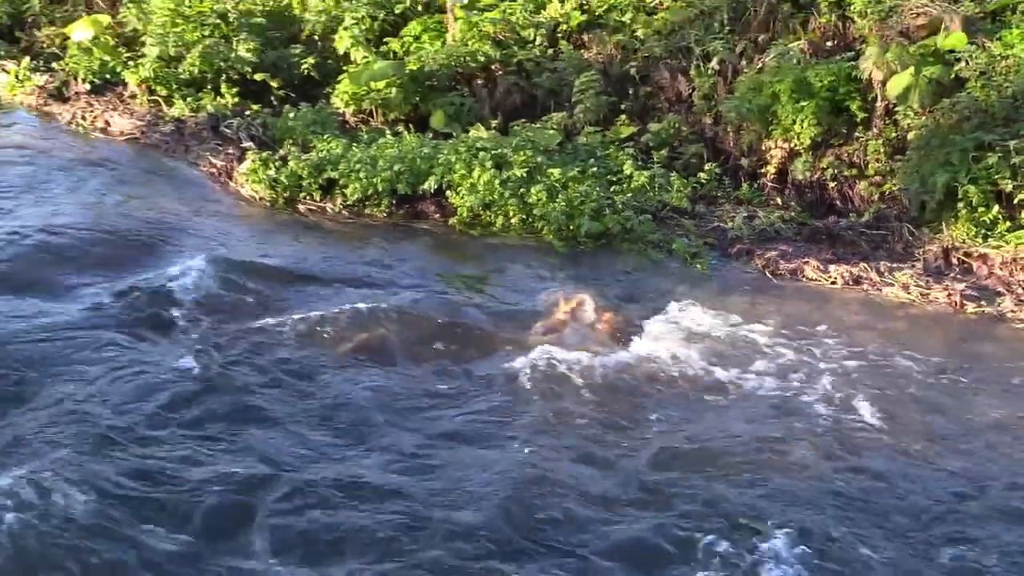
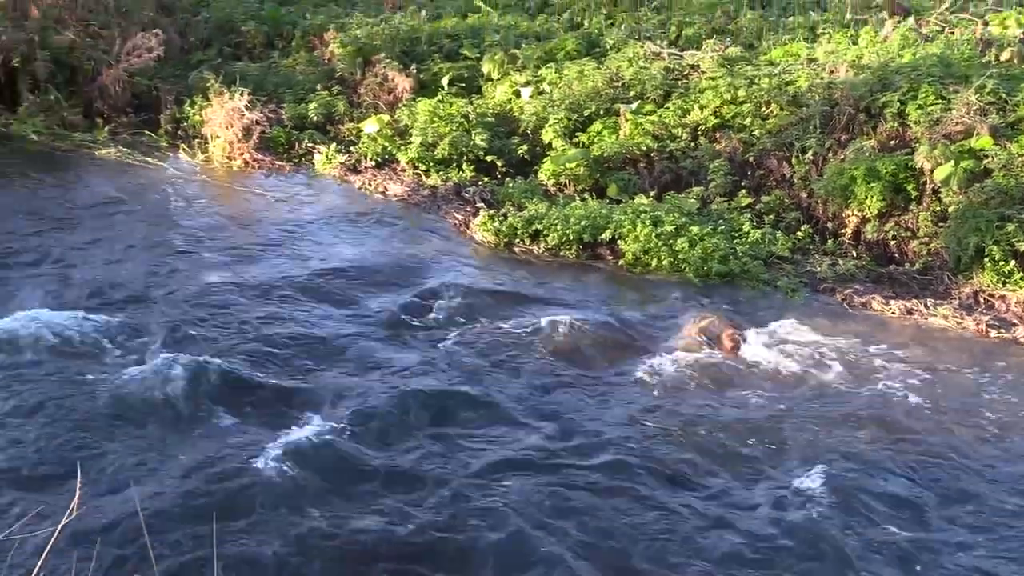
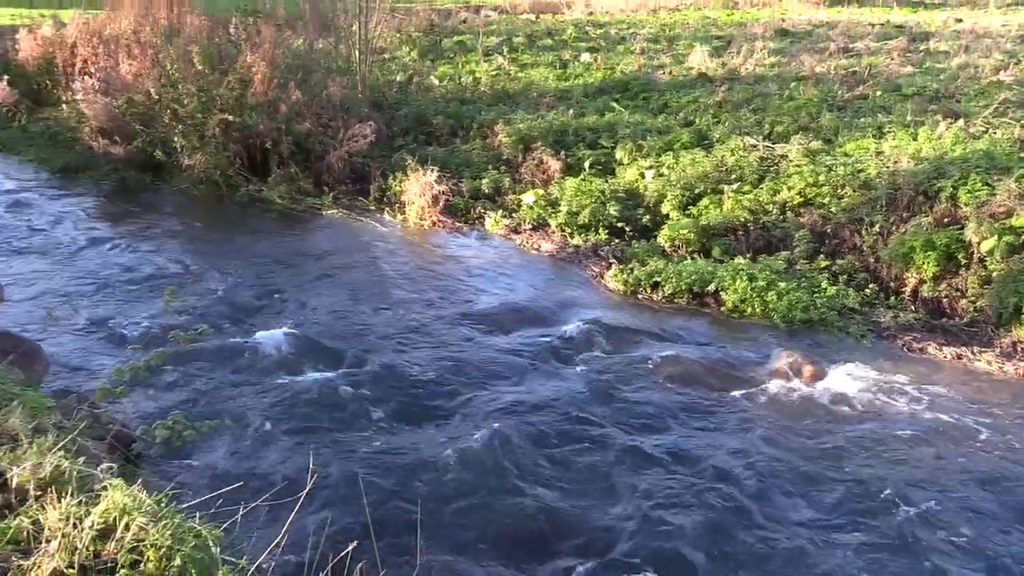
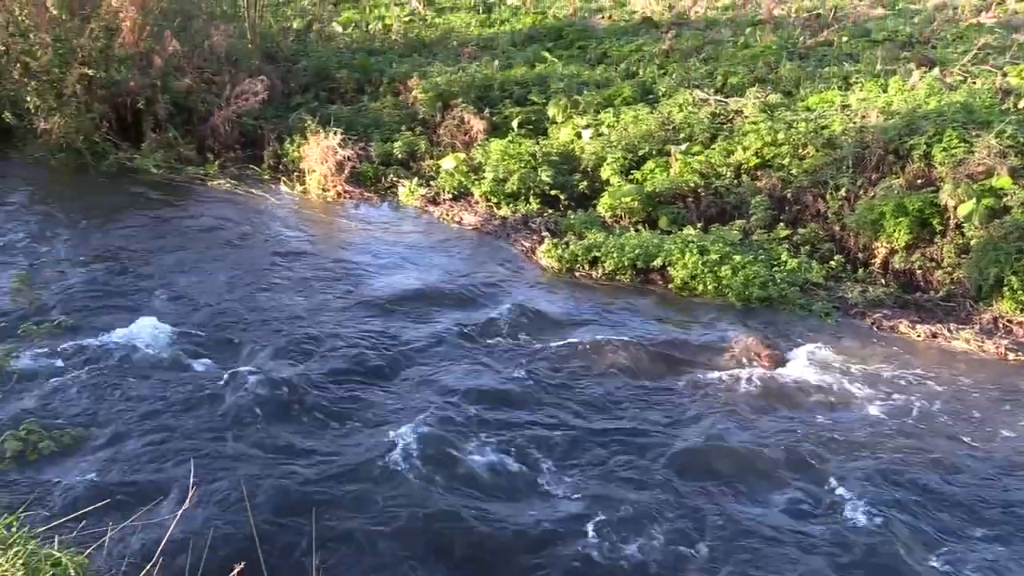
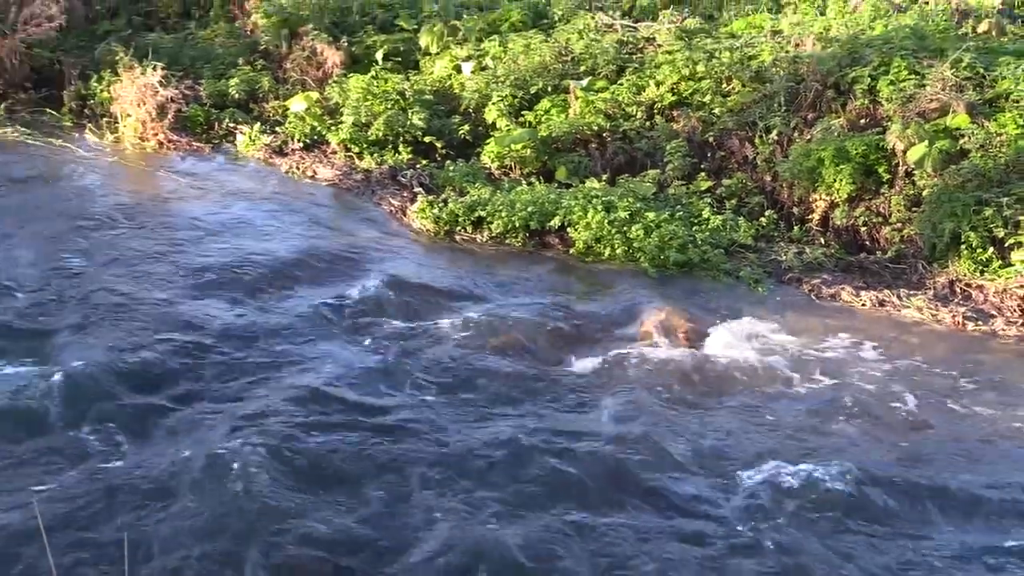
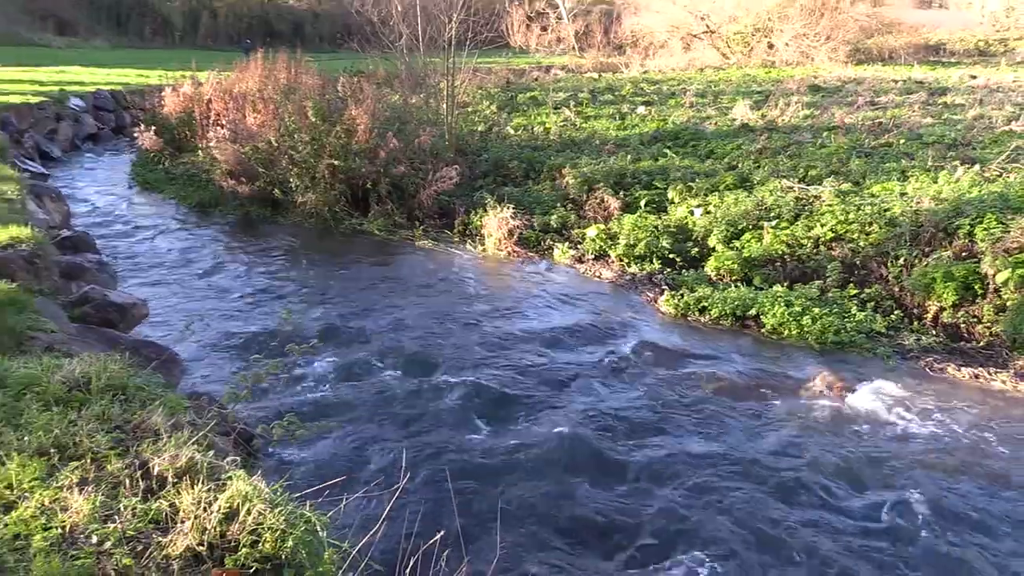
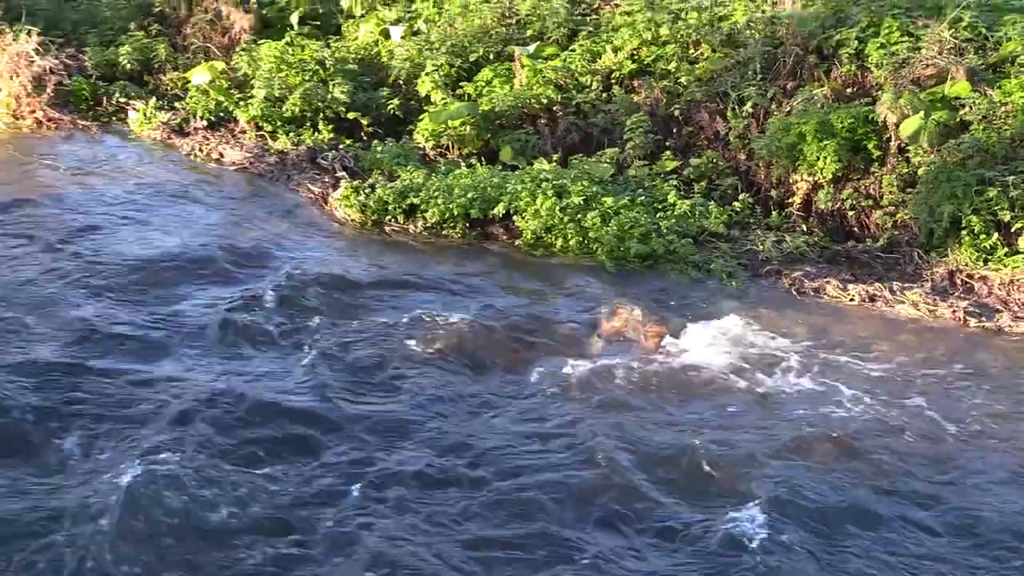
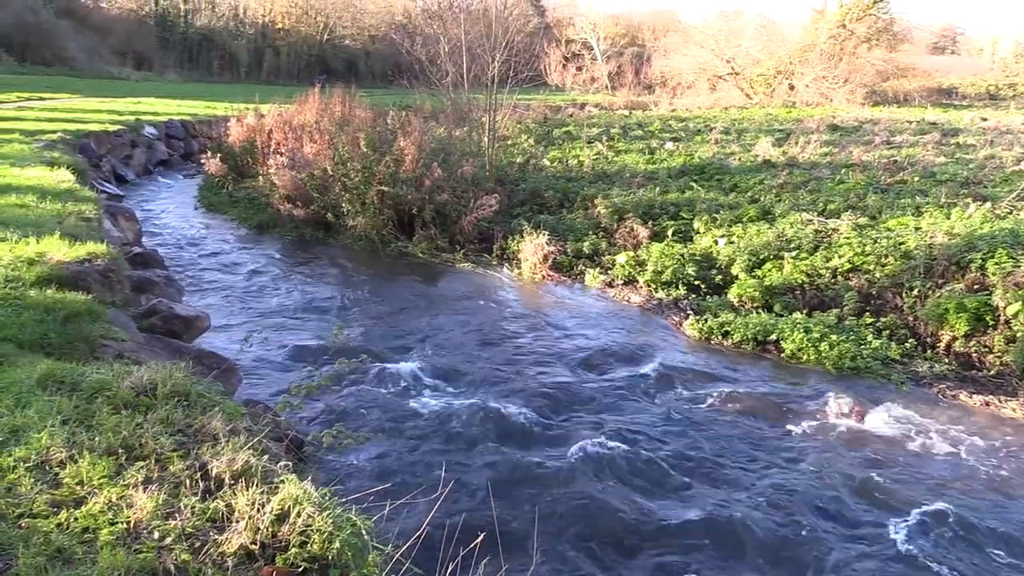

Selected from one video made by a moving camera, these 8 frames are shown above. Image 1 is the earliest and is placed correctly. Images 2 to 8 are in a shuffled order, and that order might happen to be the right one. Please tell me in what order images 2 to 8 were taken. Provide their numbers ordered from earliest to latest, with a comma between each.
7, 5, 2, 4, 3, 6, 8
